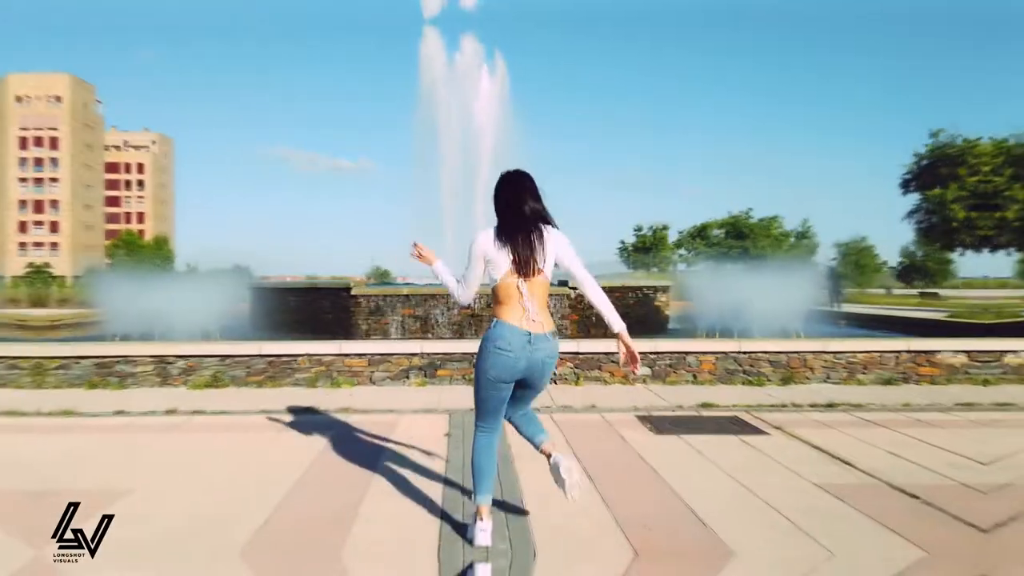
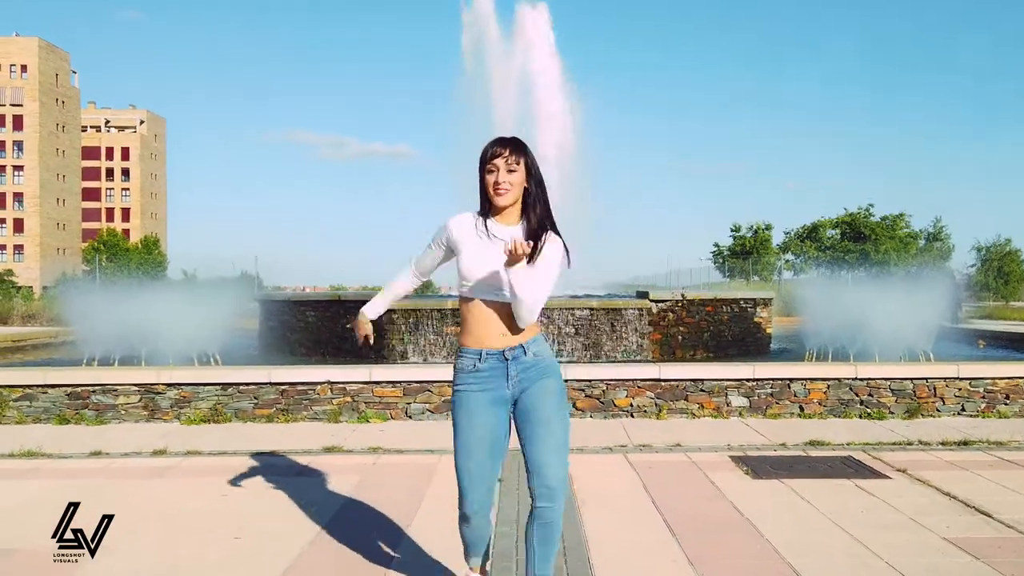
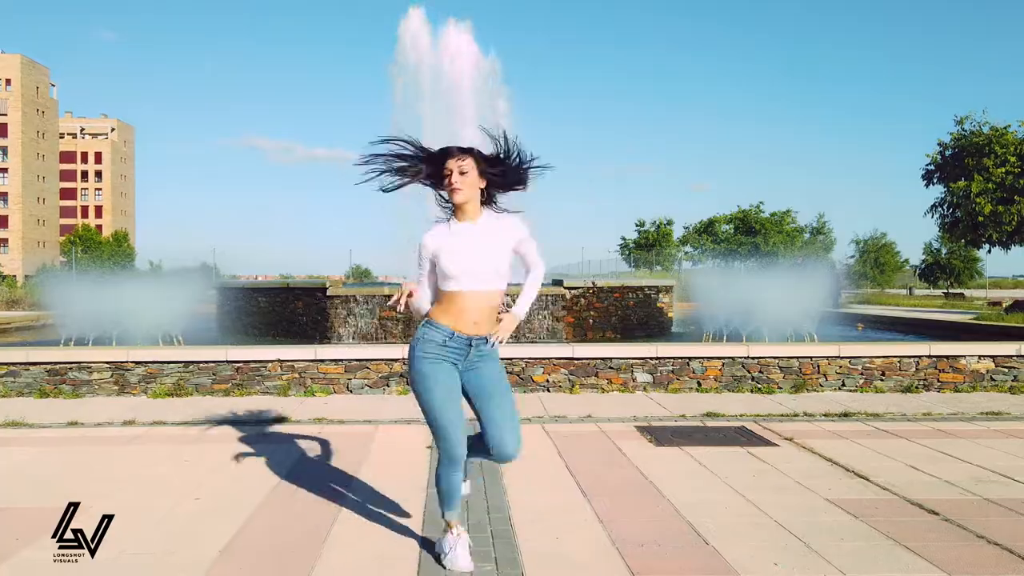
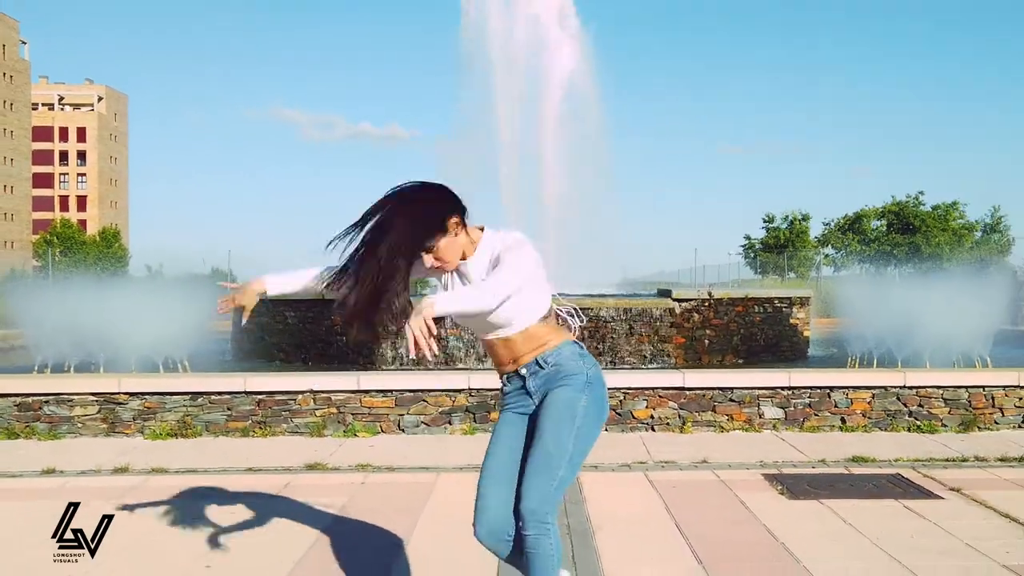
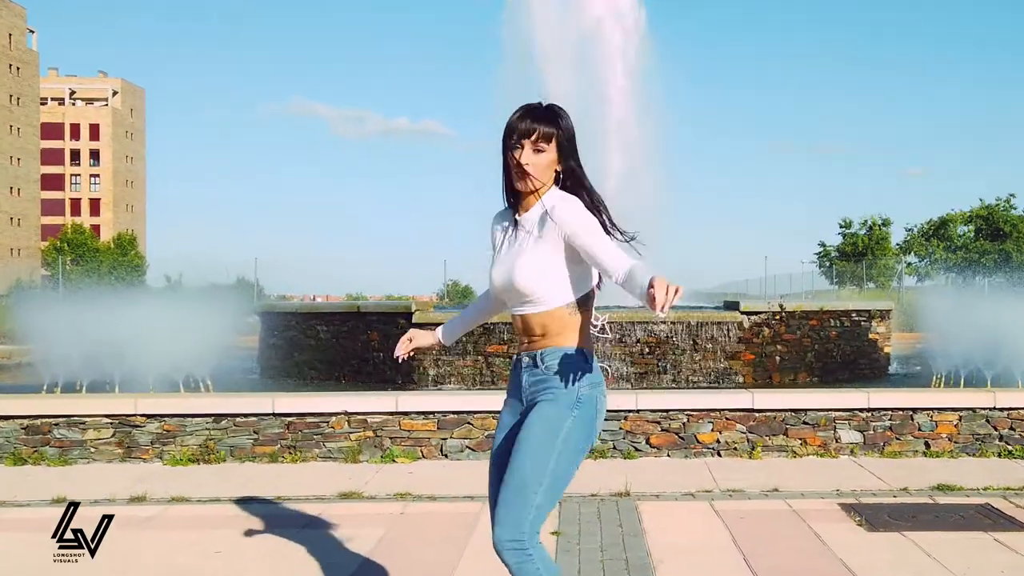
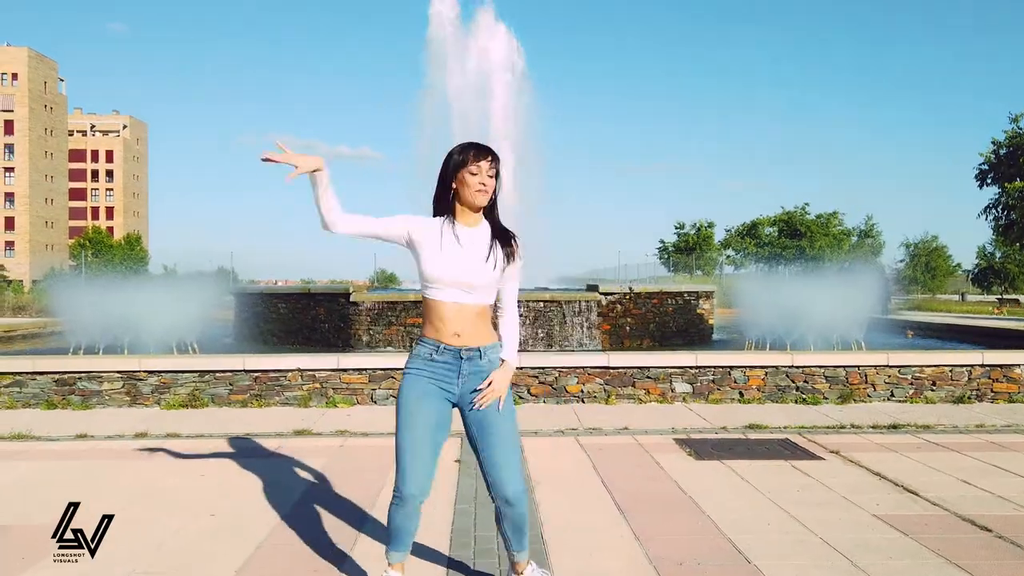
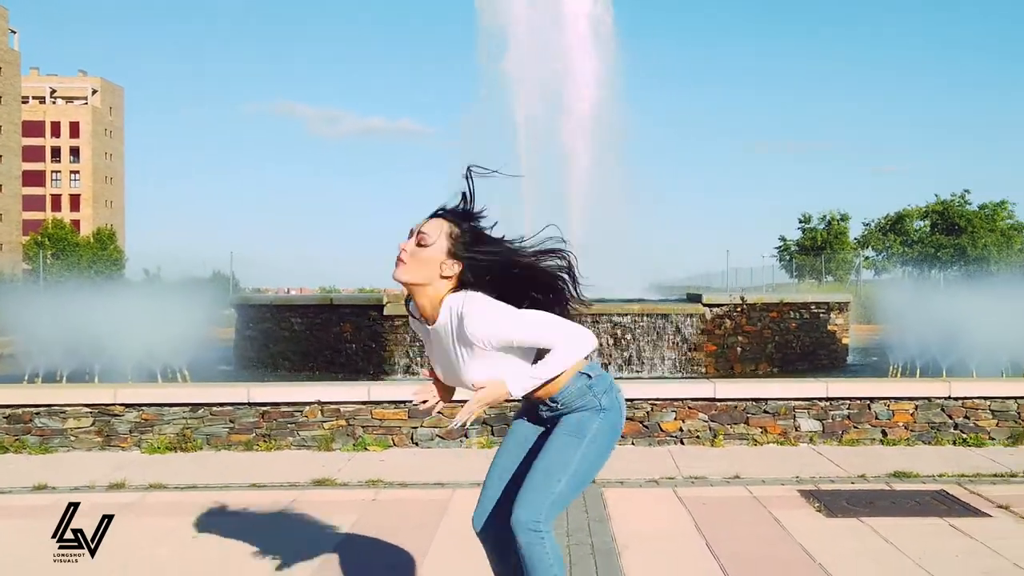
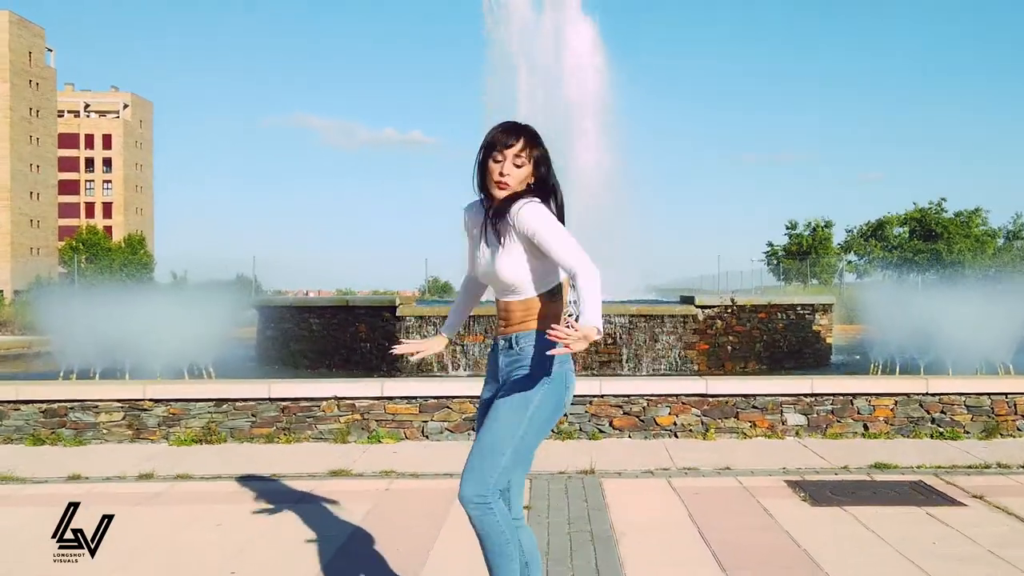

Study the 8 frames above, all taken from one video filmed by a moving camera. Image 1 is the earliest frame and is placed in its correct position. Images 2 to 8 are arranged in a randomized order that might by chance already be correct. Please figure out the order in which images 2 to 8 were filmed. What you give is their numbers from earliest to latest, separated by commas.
3, 6, 2, 8, 5, 7, 4
